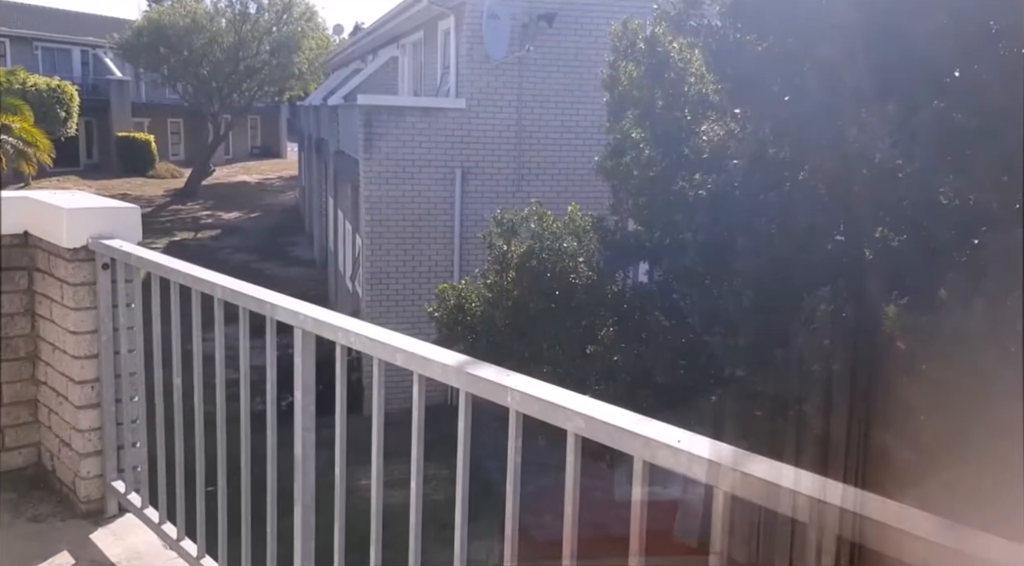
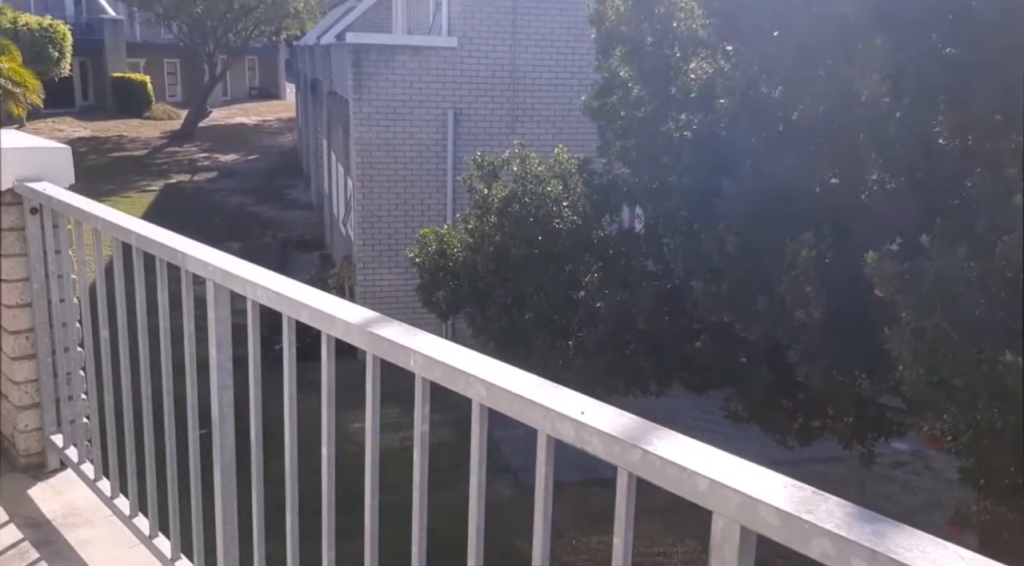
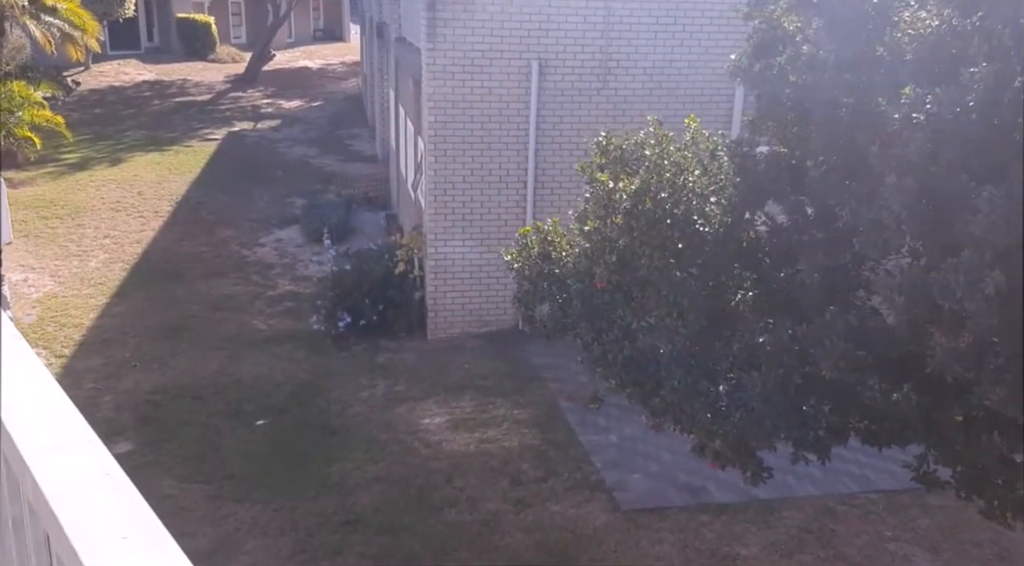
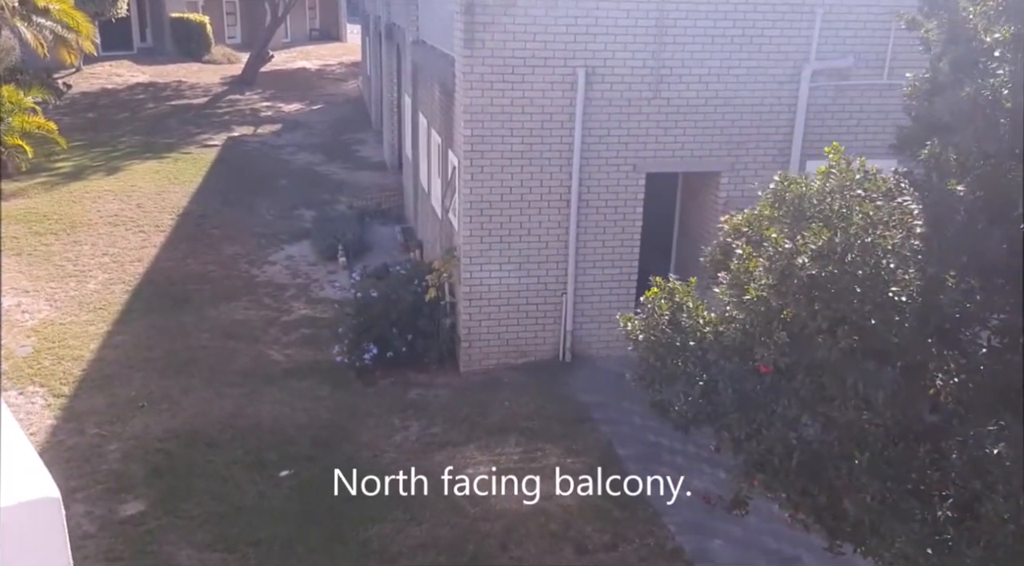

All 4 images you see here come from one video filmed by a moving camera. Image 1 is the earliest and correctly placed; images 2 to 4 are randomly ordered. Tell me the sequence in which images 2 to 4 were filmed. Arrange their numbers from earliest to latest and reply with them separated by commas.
2, 3, 4
